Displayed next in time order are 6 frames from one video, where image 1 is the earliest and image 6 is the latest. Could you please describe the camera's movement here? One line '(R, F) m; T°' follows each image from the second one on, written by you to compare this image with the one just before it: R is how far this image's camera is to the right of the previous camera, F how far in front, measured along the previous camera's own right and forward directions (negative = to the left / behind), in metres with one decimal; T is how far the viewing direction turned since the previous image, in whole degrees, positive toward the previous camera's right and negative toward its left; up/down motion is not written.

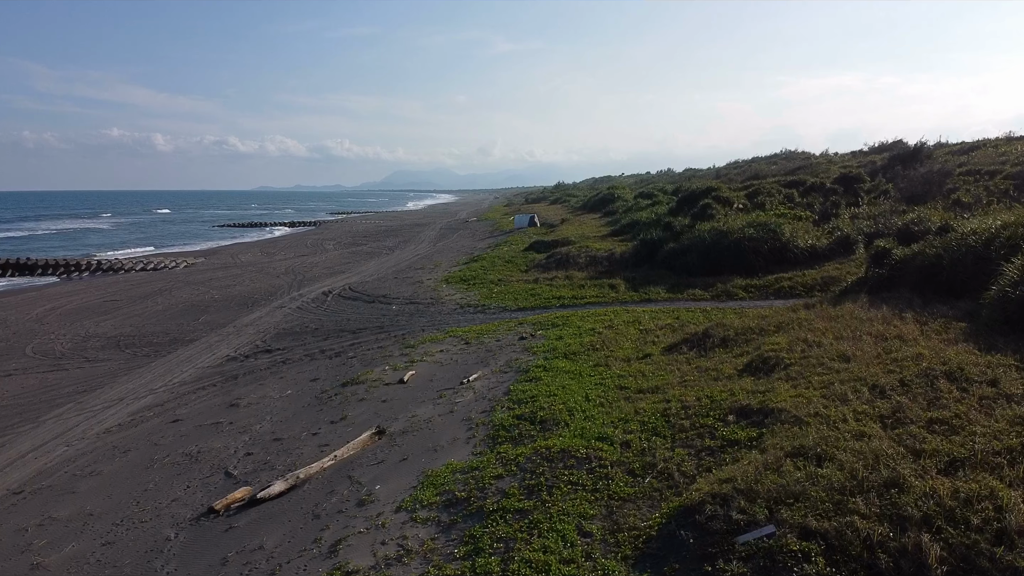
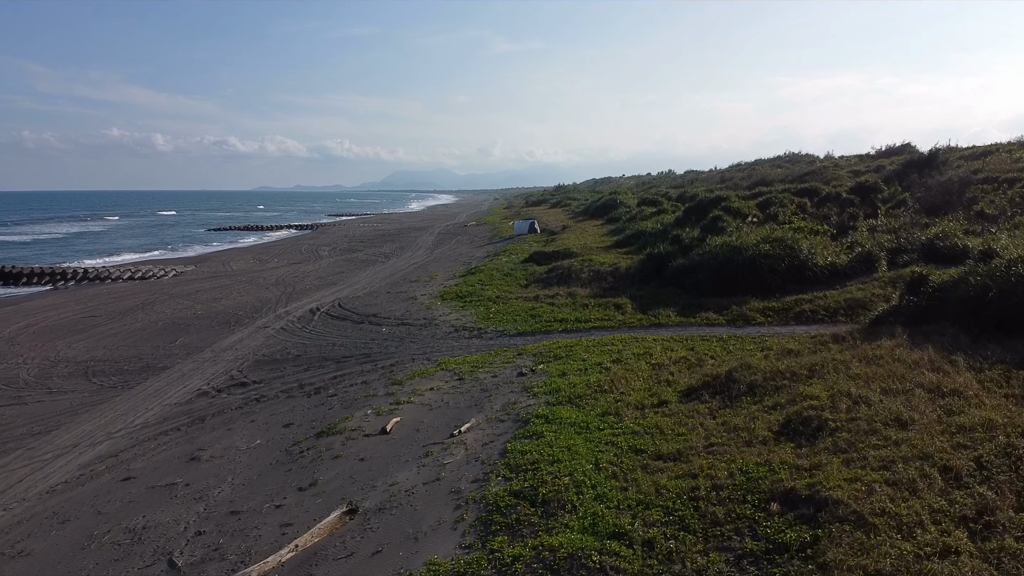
(0.0, +1.0) m; 0°
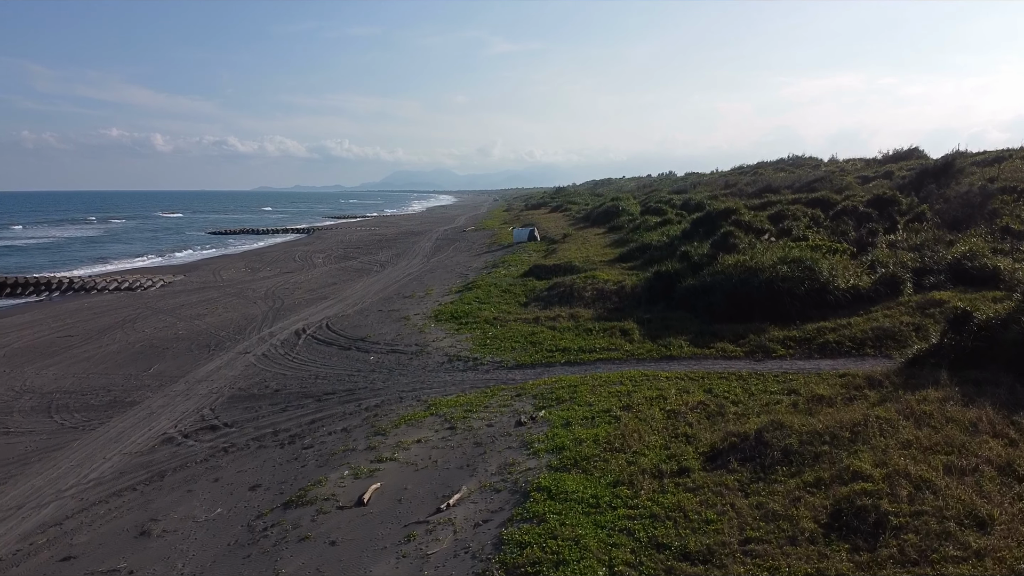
(0.0, +1.0) m; 0°
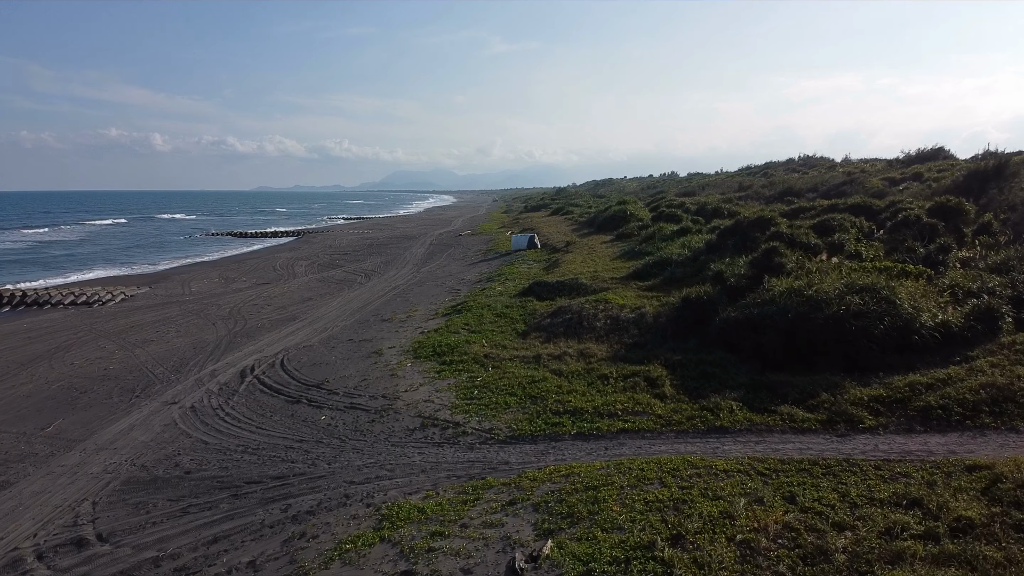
(+0.1, +2.9) m; 0°
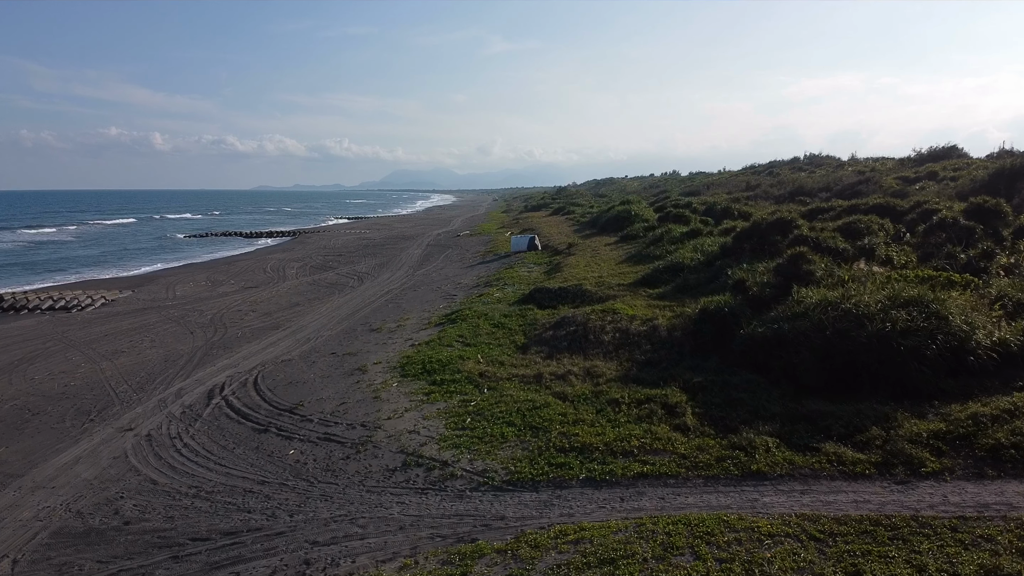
(0.0, +1.3) m; 0°
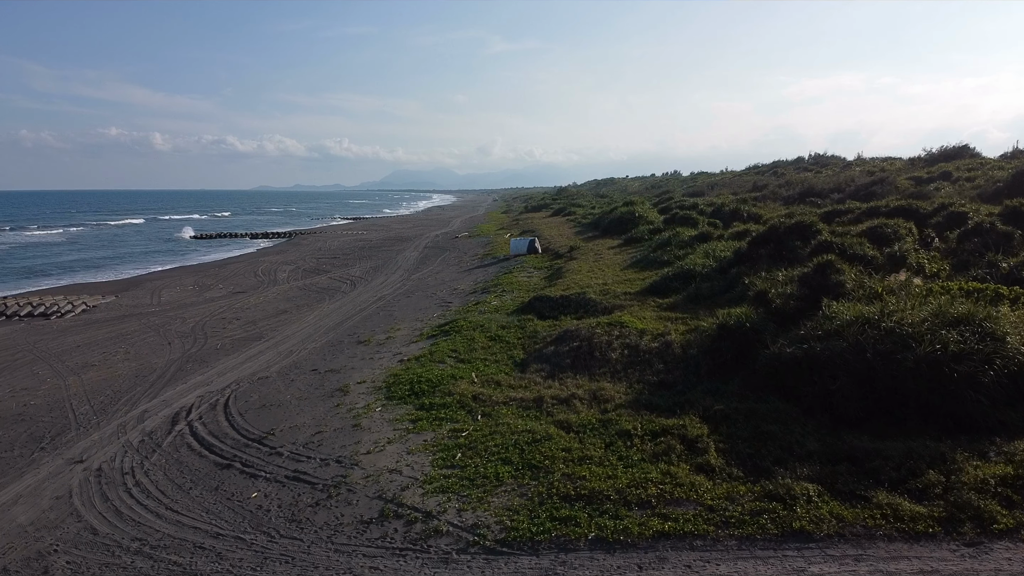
(0.0, +1.1) m; 0°
